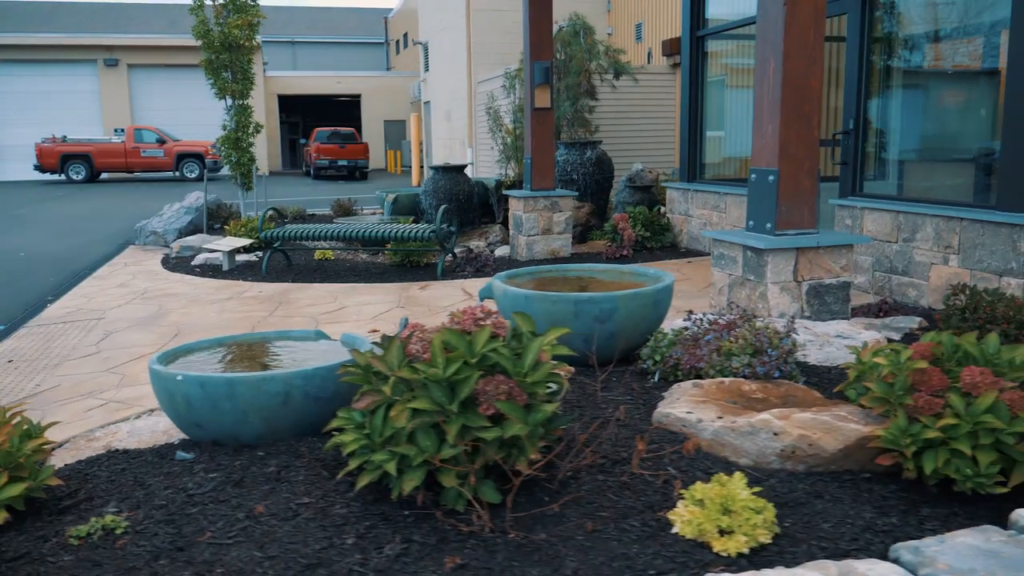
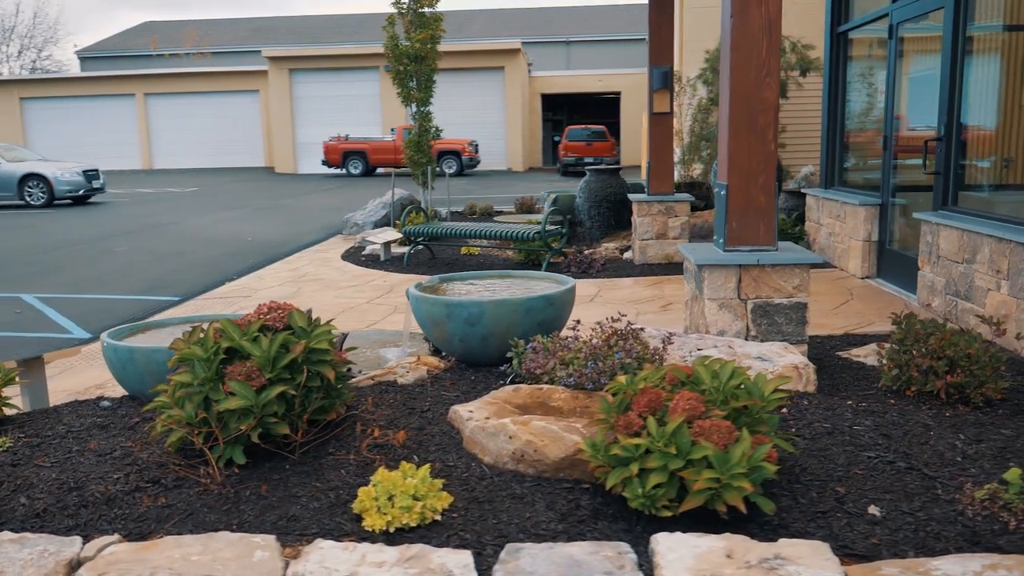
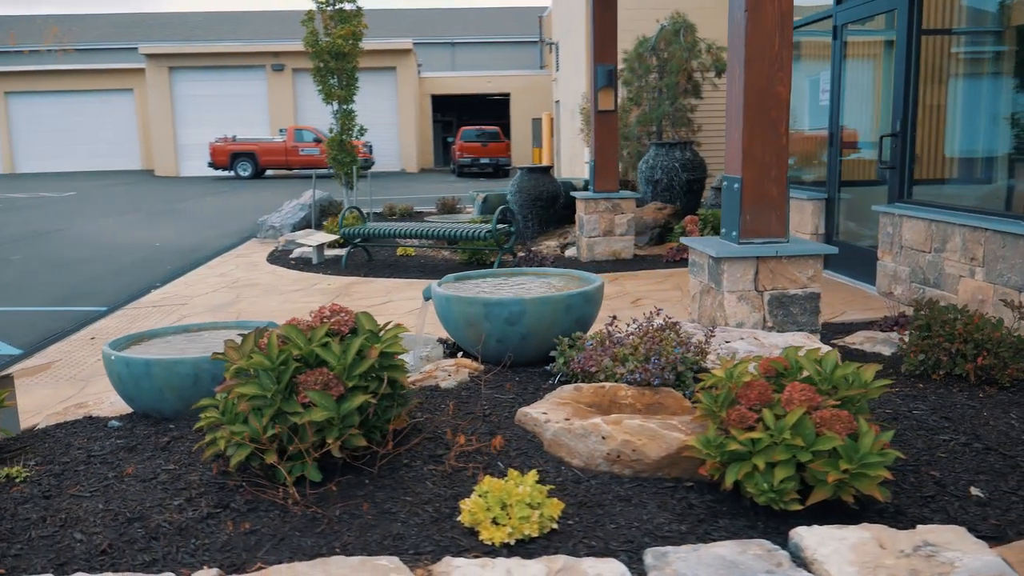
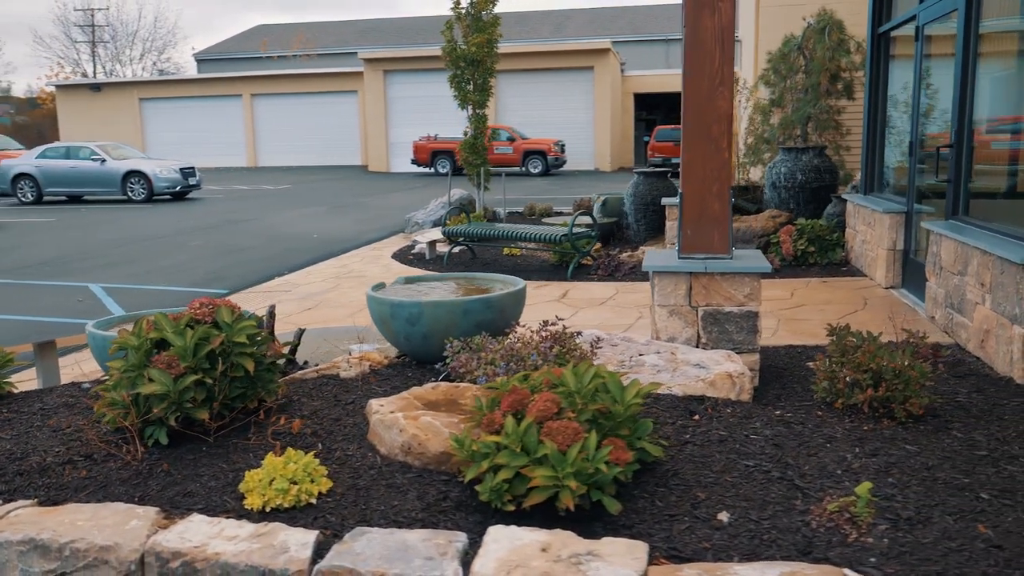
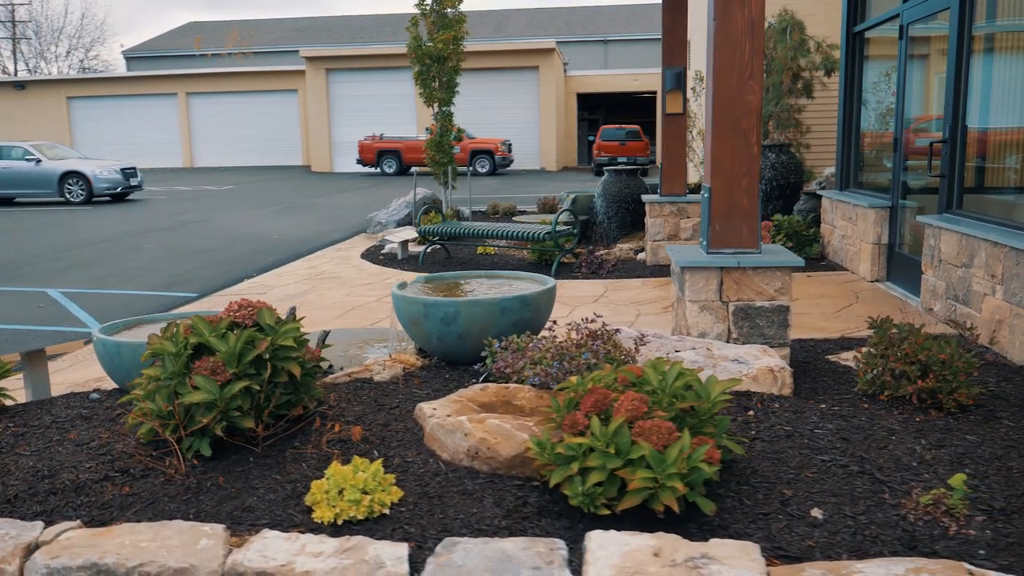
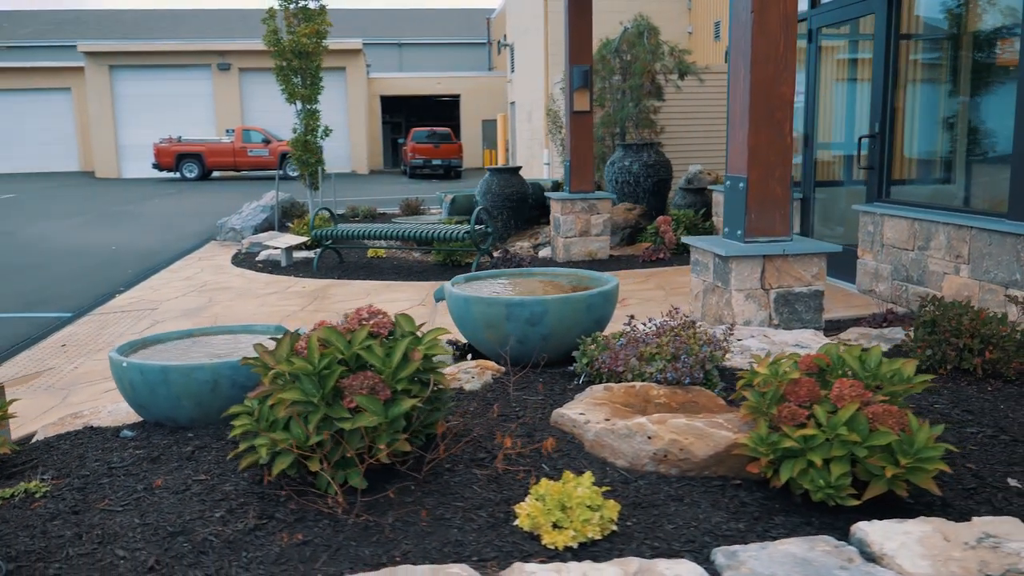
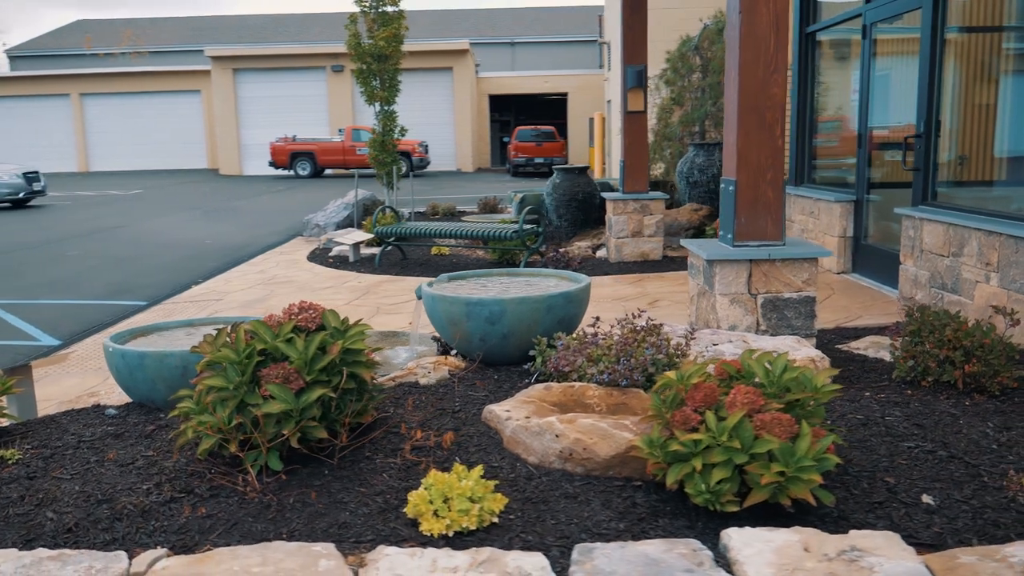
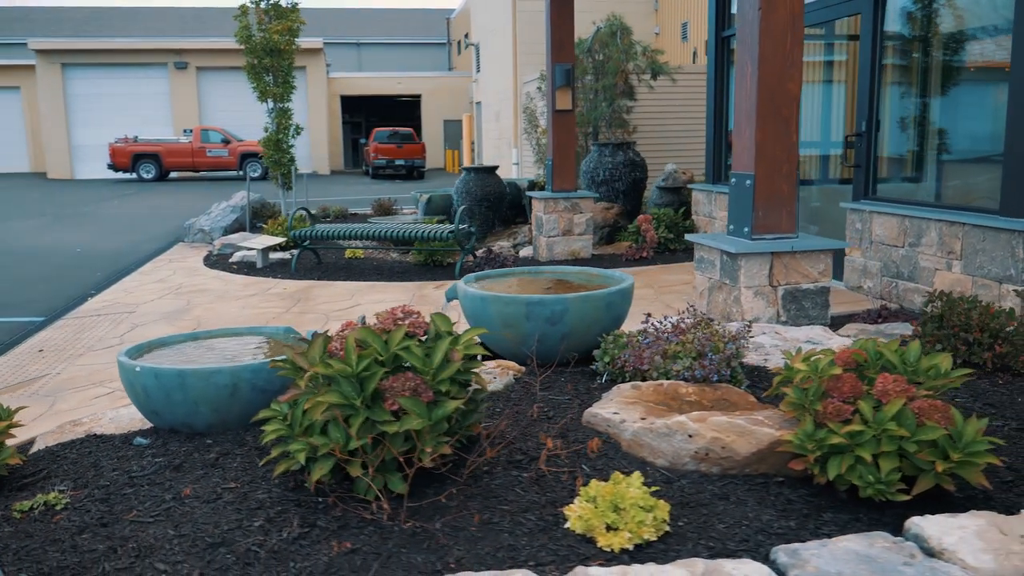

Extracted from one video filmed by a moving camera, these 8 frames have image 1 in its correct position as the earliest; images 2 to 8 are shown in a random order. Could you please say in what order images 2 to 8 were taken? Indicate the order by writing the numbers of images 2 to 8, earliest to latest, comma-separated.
8, 6, 3, 7, 2, 5, 4
